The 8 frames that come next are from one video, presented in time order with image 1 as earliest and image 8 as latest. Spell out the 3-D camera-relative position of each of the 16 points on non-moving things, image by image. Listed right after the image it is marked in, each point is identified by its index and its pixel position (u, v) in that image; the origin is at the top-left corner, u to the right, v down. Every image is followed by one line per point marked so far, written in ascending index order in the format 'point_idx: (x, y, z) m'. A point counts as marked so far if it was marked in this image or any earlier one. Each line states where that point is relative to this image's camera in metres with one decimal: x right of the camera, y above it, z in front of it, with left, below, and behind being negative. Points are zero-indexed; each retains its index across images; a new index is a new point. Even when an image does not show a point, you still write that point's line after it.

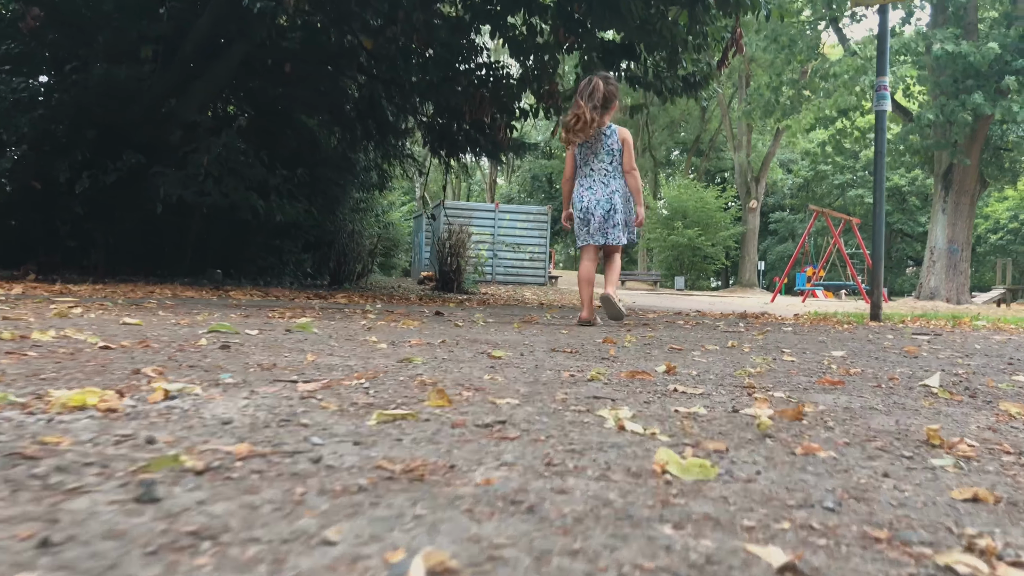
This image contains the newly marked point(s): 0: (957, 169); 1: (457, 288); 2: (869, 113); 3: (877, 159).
0: (+7.9, +2.1, +15.2) m
1: (-0.9, 0.0, +13.1) m
2: (+8.2, +4.1, +19.4) m
3: (+2.2, +0.8, +5.1) m
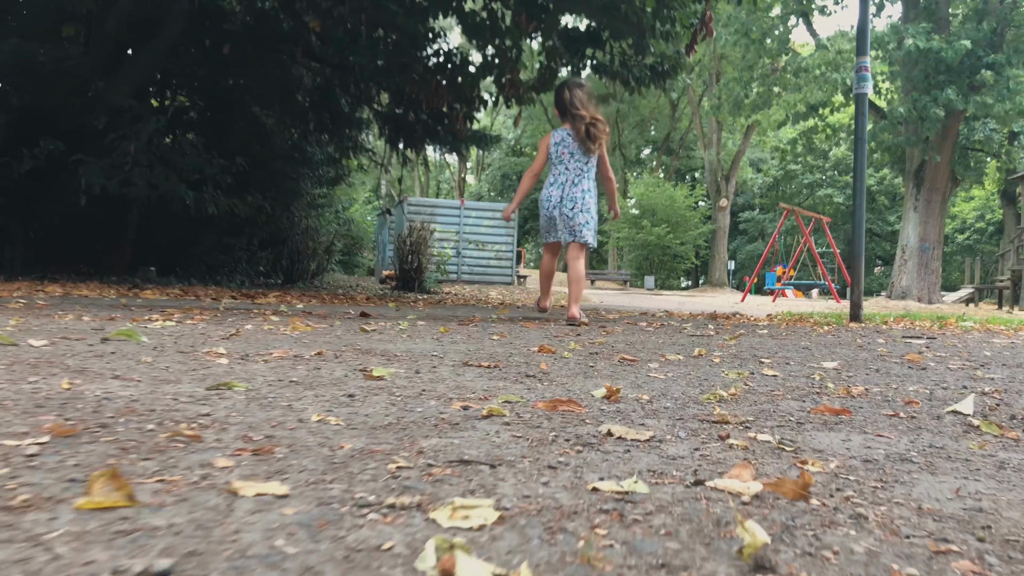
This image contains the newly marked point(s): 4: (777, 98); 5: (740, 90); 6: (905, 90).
0: (+7.3, +2.2, +15.1) m
1: (-1.4, 0.0, +12.7) m
2: (+7.4, +4.1, +19.3) m
3: (+1.9, +0.8, +4.8) m
4: (+5.9, +4.2, +18.9) m
5: (+5.0, +4.4, +18.9) m
6: (+6.8, +3.5, +14.8) m
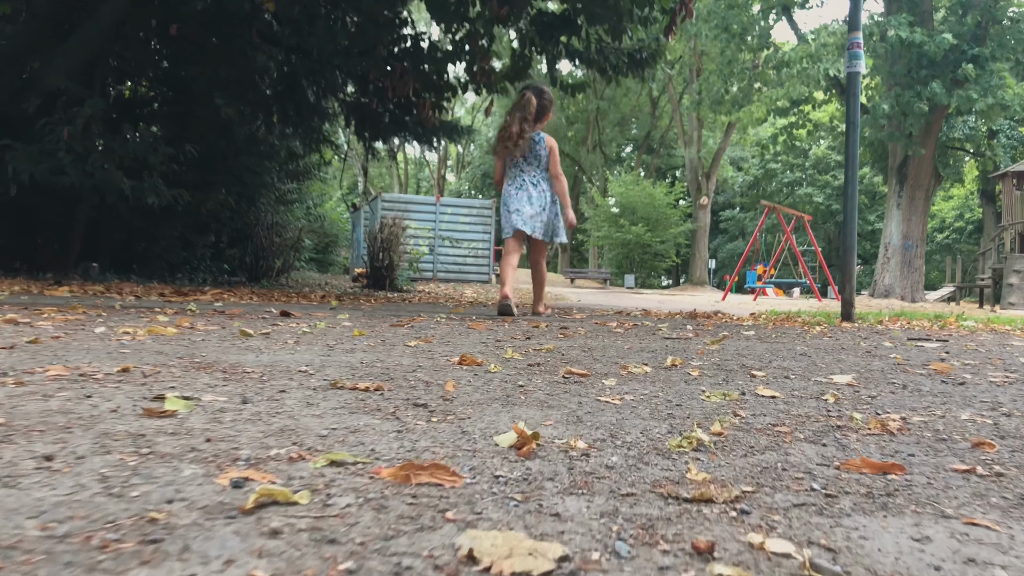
0: (+6.9, +2.2, +14.8) m
1: (-1.7, 0.0, +12.3) m
2: (+6.9, +4.1, +19.0) m
3: (+1.8, +0.8, +4.5) m
4: (+5.4, +4.2, +18.6) m
5: (+4.5, +4.4, +18.6) m
6: (+6.4, +3.5, +14.6) m
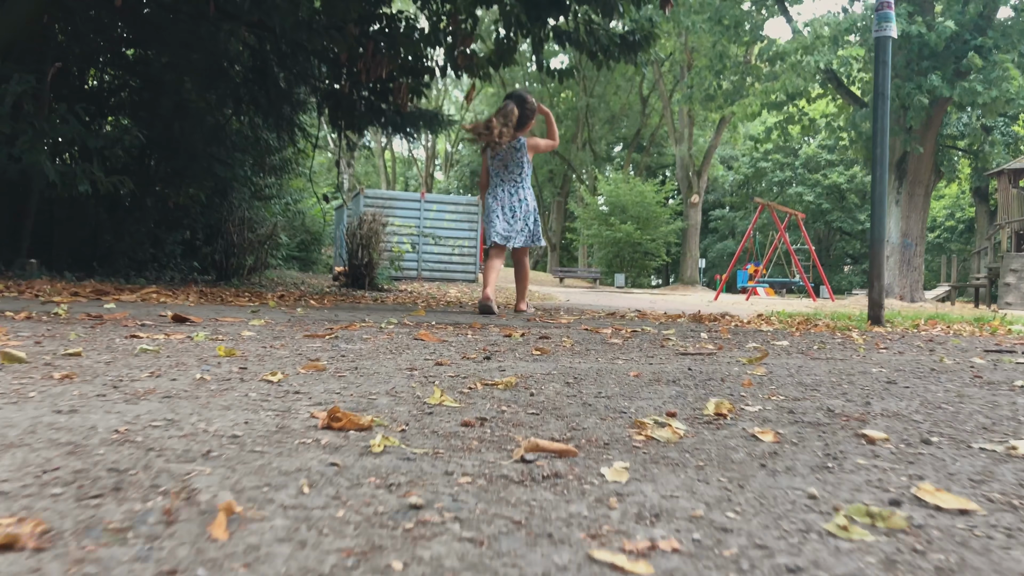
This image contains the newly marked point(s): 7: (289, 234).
0: (+6.7, +2.2, +14.3) m
1: (-1.9, 0.0, +11.7) m
2: (+6.7, +4.1, +18.6) m
3: (+1.6, +0.8, +3.9) m
4: (+5.1, +4.2, +18.1) m
5: (+4.2, +4.5, +18.1) m
6: (+6.2, +3.5, +14.1) m
7: (-4.5, +1.1, +17.1) m
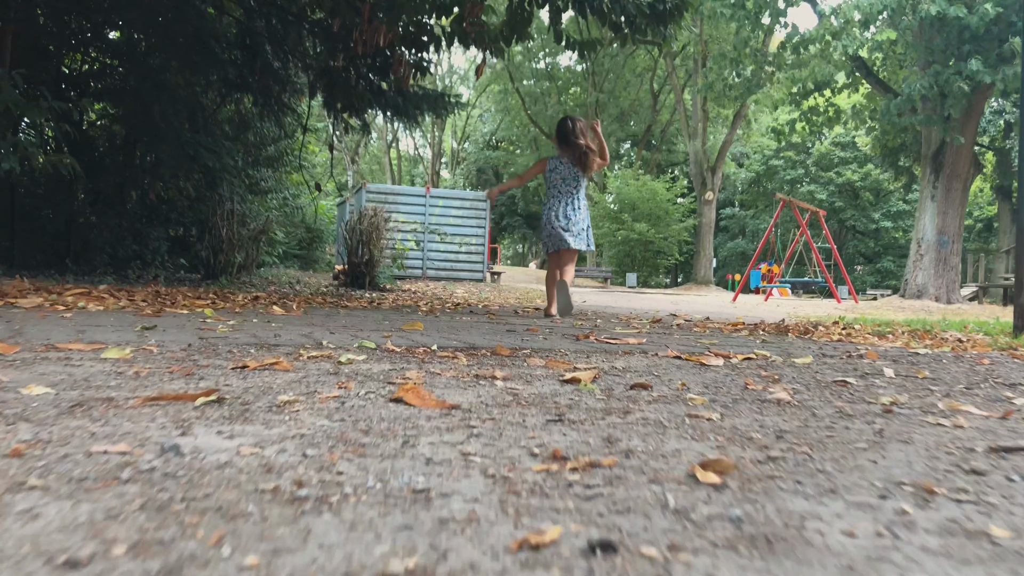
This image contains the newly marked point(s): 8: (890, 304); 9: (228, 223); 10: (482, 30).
0: (+6.8, +2.2, +13.4) m
1: (-1.8, 0.0, +10.8) m
2: (+6.8, +4.1, +17.7) m
3: (+1.7, +0.8, +3.1) m
4: (+5.3, +4.2, +17.2) m
5: (+4.4, +4.5, +17.2) m
6: (+6.4, +3.5, +13.2) m
7: (-4.3, +1.1, +16.2) m
8: (+6.0, -0.3, +13.6) m
9: (-3.3, +0.8, +10.0) m
10: (-0.2, +2.0, +6.7) m
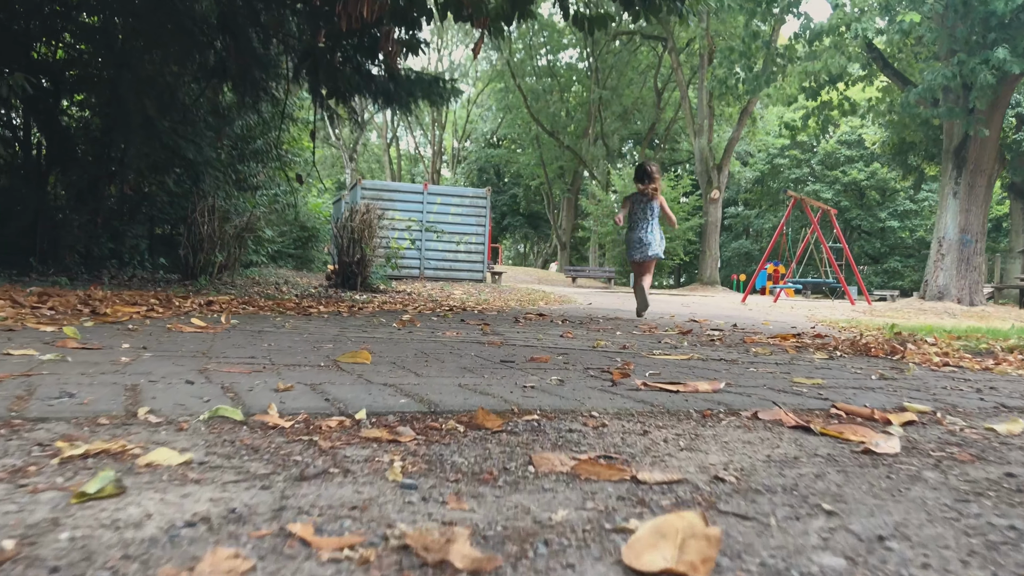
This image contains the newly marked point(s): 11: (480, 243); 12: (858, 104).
0: (+6.9, +2.2, +12.8) m
1: (-1.8, 0.0, +10.2) m
2: (+6.9, +4.1, +17.0) m
3: (+1.7, +0.8, +2.4) m
4: (+5.3, +4.2, +16.5) m
5: (+4.4, +4.4, +16.5) m
6: (+6.4, +3.5, +12.5) m
7: (-4.3, +1.1, +15.6) m
8: (+6.0, -0.3, +12.9) m
9: (-3.3, +0.8, +9.3) m
10: (-0.2, +2.0, +6.0) m
11: (-0.6, +0.8, +15.4) m
12: (+7.4, +3.9, +18.3) m
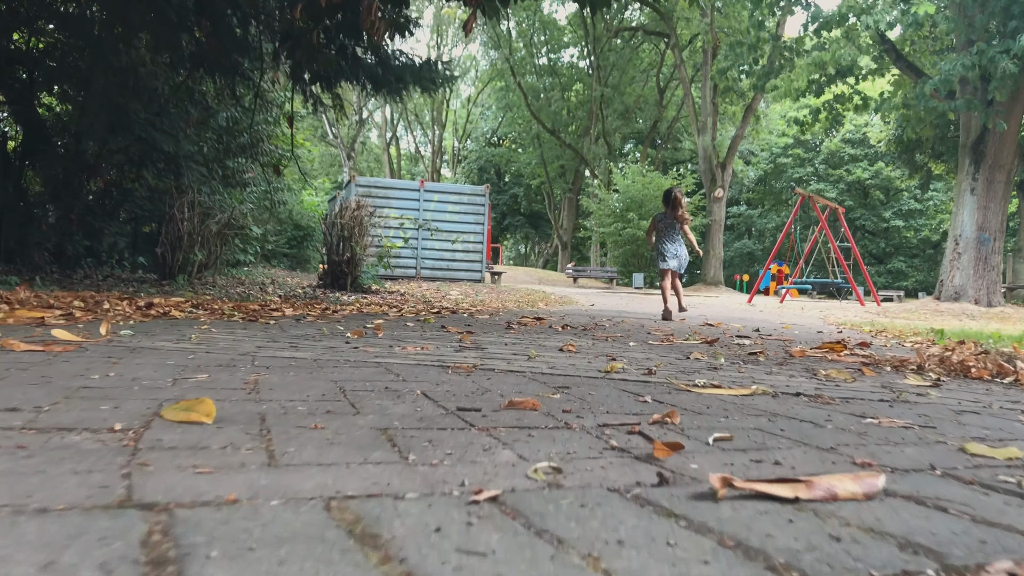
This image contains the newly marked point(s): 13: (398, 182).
0: (+6.8, +2.2, +12.2) m
1: (-1.8, 0.0, +9.7) m
2: (+6.9, +4.1, +16.5) m
3: (+1.7, +0.8, +1.9) m
4: (+5.3, +4.2, +16.0) m
5: (+4.4, +4.4, +16.0) m
6: (+6.4, +3.5, +12.0) m
7: (-4.3, +1.1, +15.1) m
8: (+6.0, -0.3, +12.4) m
9: (-3.3, +0.8, +8.8) m
10: (-0.3, +2.0, +5.5) m
11: (-0.6, +0.8, +14.8) m
12: (+7.4, +3.9, +17.8) m
13: (-1.9, +1.7, +13.8) m
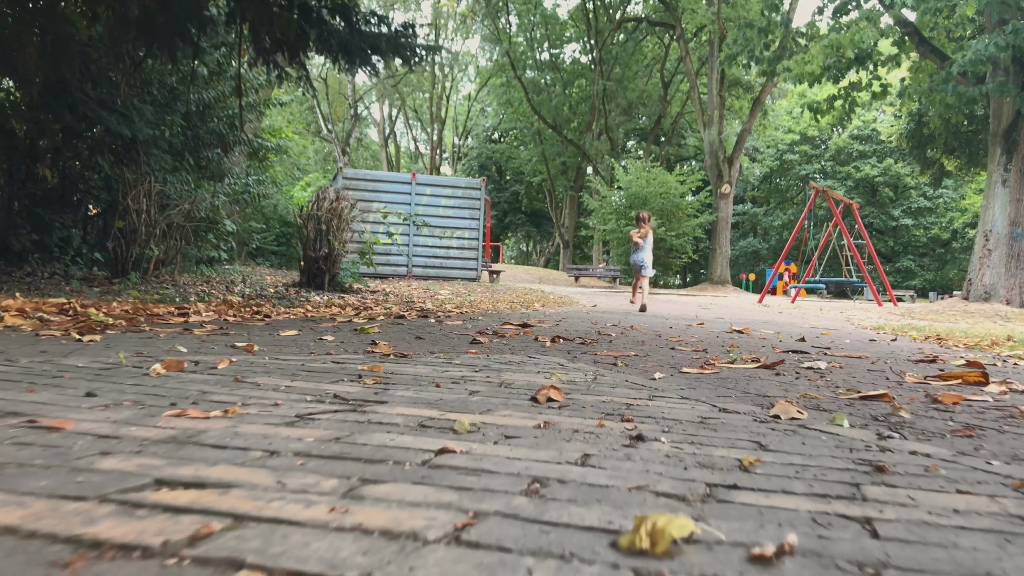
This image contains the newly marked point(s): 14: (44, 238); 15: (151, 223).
0: (+6.8, +2.2, +11.4) m
1: (-1.9, 0.0, +8.8) m
2: (+6.8, +4.1, +15.6) m
3: (+1.6, +0.8, +1.0) m
4: (+5.2, +4.2, +15.1) m
5: (+4.4, +4.5, +15.1) m
6: (+6.3, +3.5, +11.1) m
7: (-4.4, +1.1, +14.2) m
8: (+5.9, -0.3, +11.5) m
9: (-3.4, +0.8, +7.9) m
10: (-0.3, +2.0, +4.6) m
11: (-0.6, +0.8, +14.0) m
12: (+7.3, +3.9, +16.9) m
13: (-1.9, +1.7, +13.0) m
14: (-4.5, +0.5, +8.2) m
15: (-3.3, +0.6, +8.0) m
